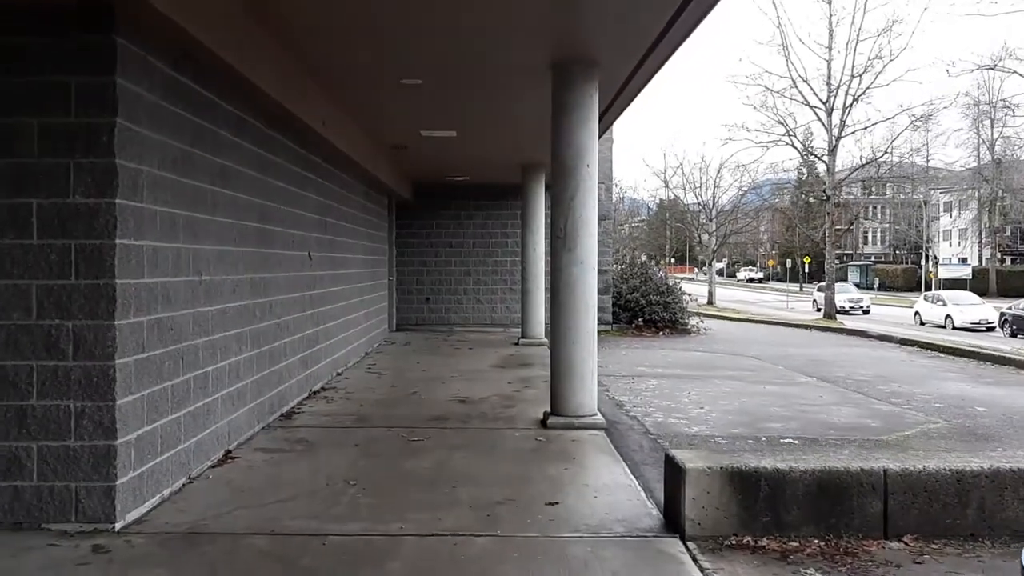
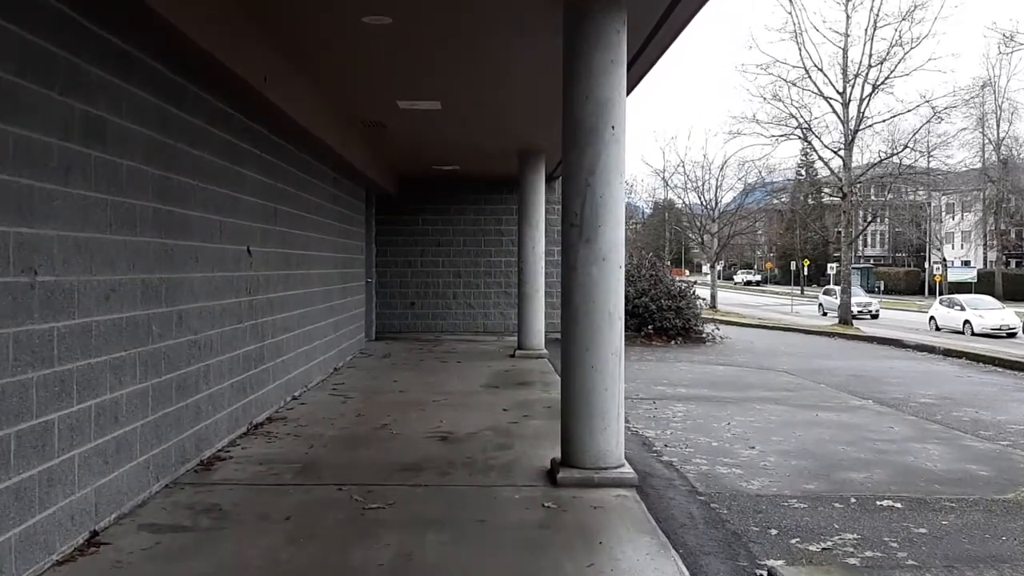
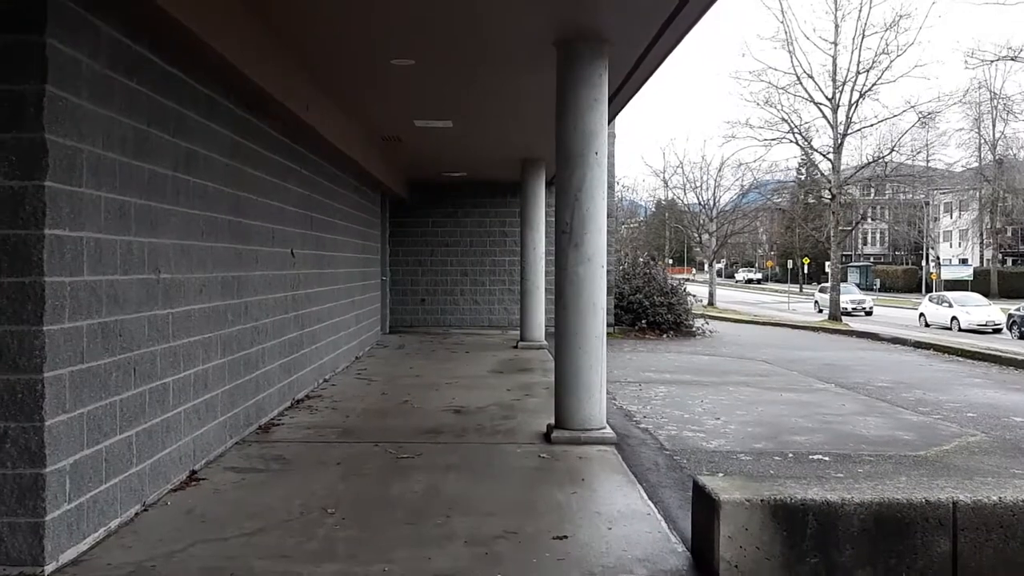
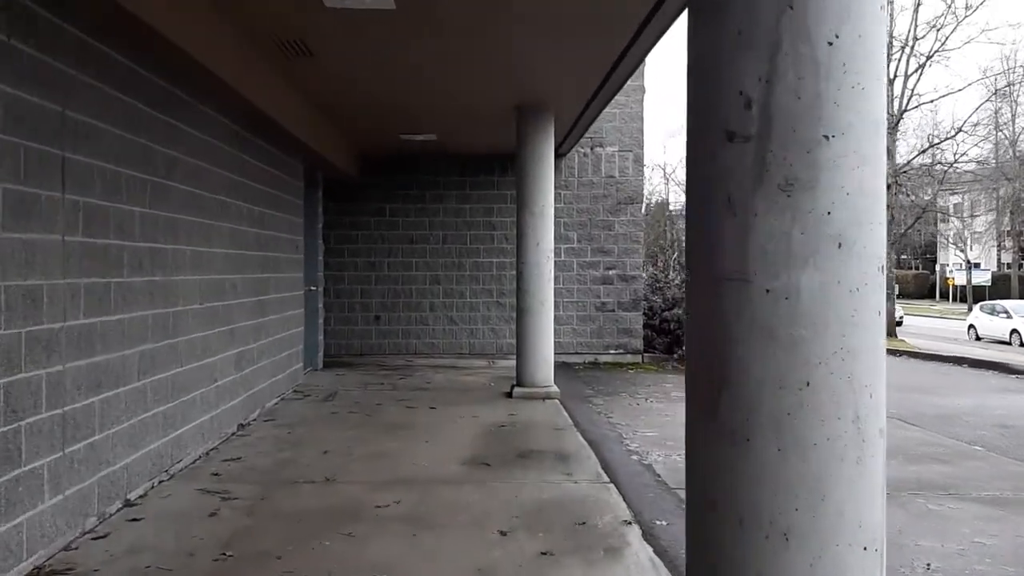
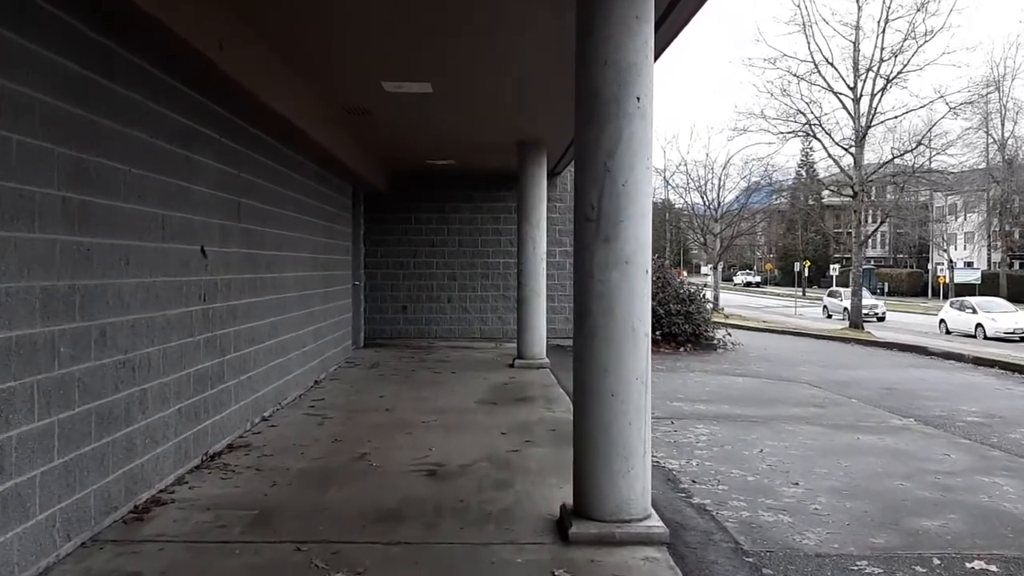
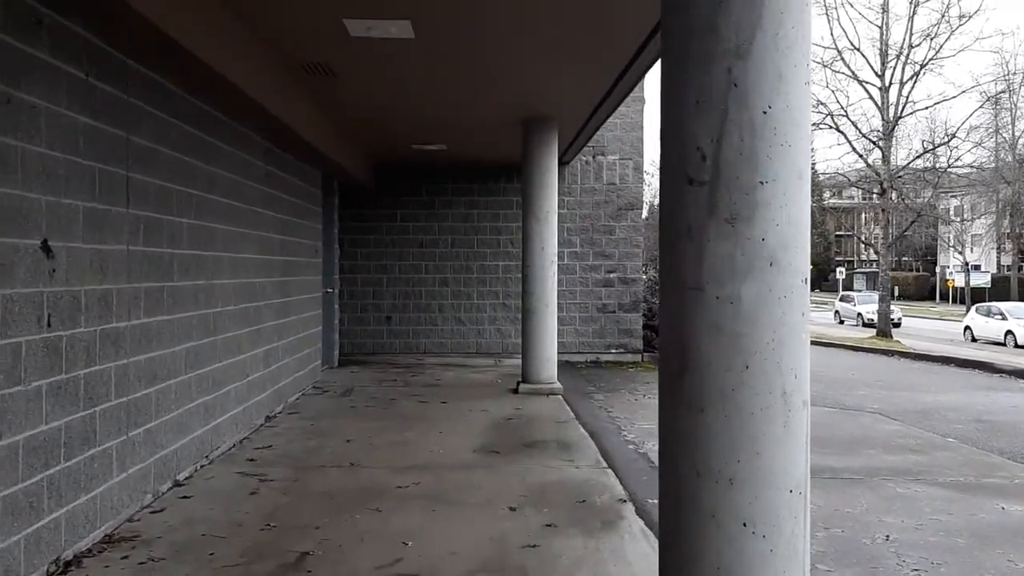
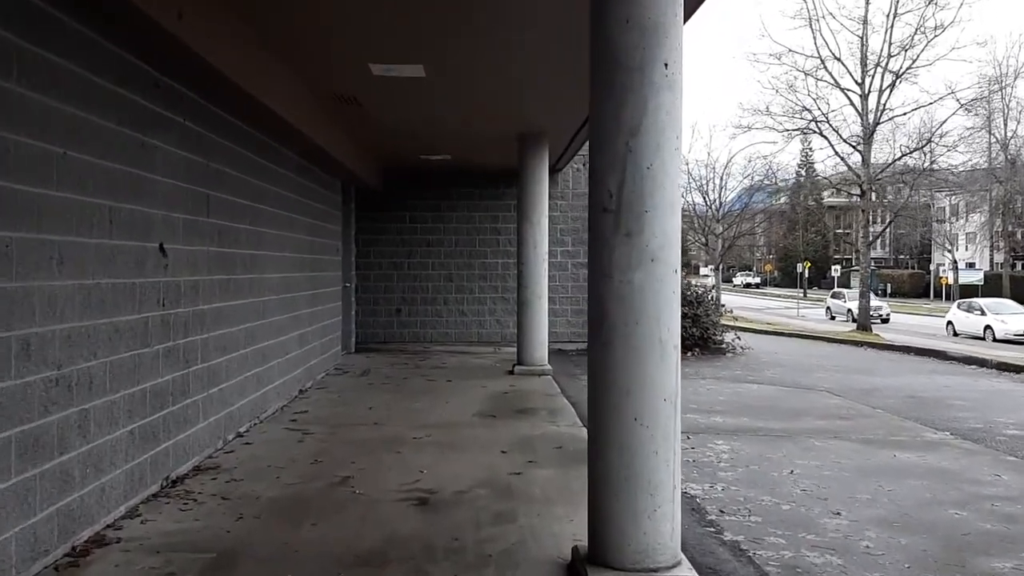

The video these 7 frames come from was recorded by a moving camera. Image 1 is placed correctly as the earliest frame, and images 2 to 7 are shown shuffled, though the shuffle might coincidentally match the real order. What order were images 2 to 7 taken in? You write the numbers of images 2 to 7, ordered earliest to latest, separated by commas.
3, 2, 5, 7, 6, 4
